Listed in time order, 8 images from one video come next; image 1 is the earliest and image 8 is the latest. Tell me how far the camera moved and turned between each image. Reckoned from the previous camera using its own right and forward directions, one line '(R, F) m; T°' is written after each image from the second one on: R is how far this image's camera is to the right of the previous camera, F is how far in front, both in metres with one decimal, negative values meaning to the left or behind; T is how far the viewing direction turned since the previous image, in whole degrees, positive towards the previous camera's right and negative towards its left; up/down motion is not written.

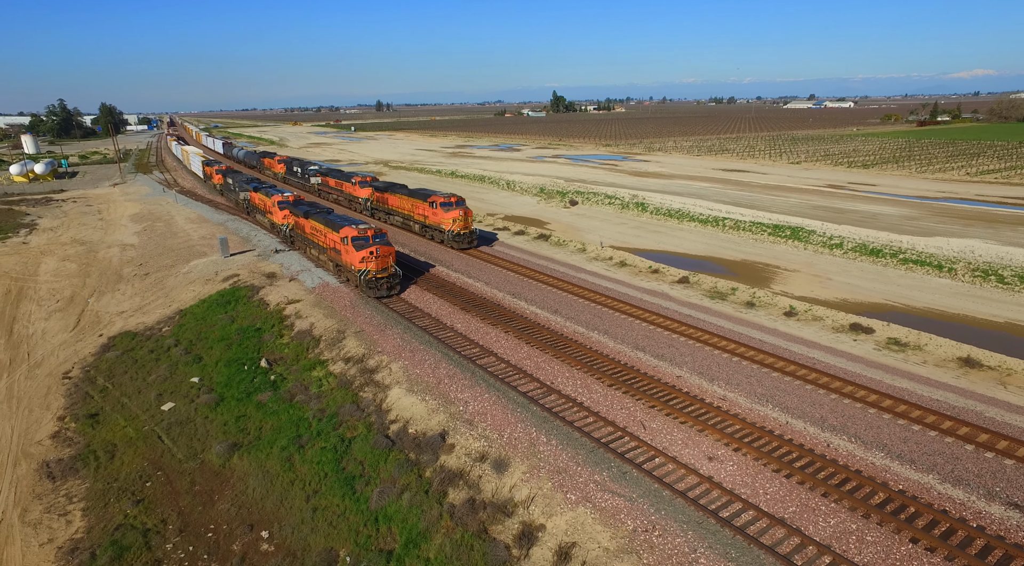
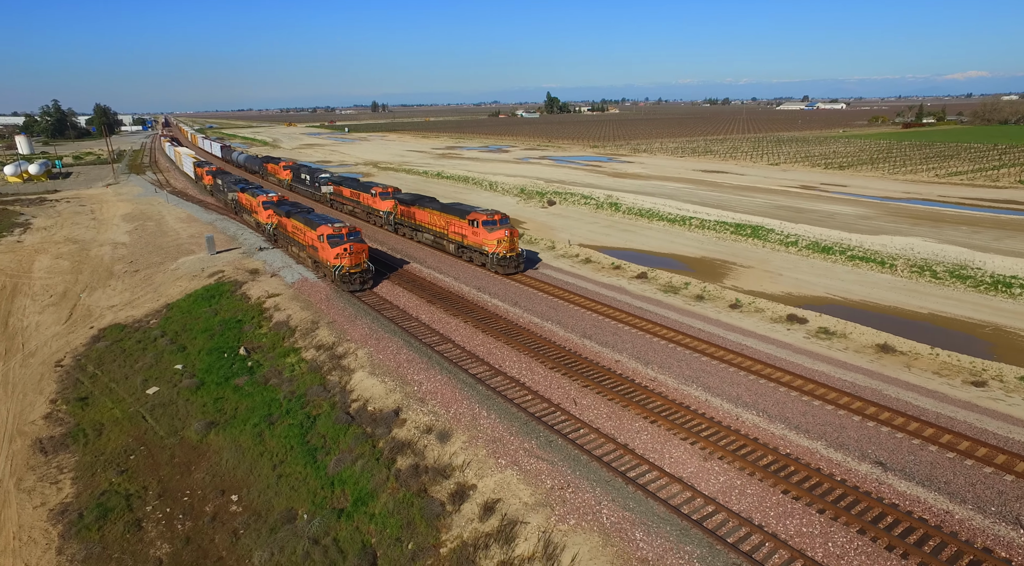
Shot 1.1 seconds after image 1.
(+1.4, -1.8) m; 0°
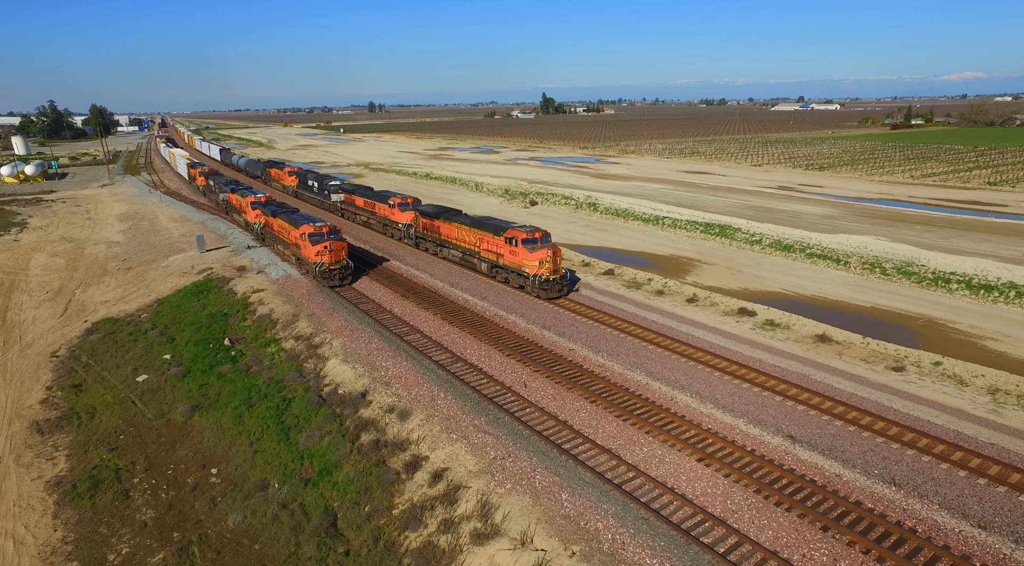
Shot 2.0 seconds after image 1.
(+1.2, -1.6) m; 0°
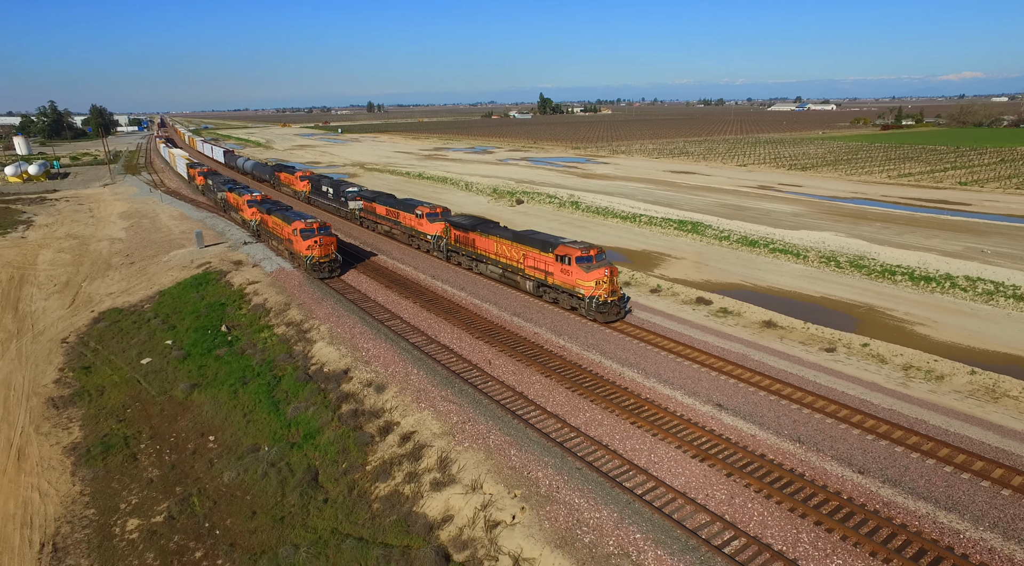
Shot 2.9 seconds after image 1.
(+1.1, -2.1) m; 0°
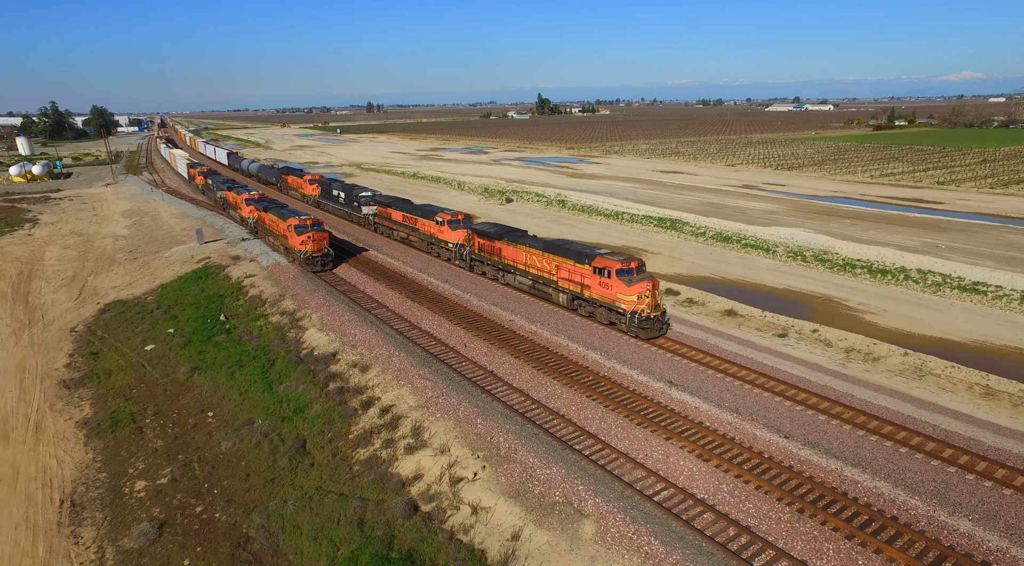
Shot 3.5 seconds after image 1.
(+0.9, -1.8) m; 0°
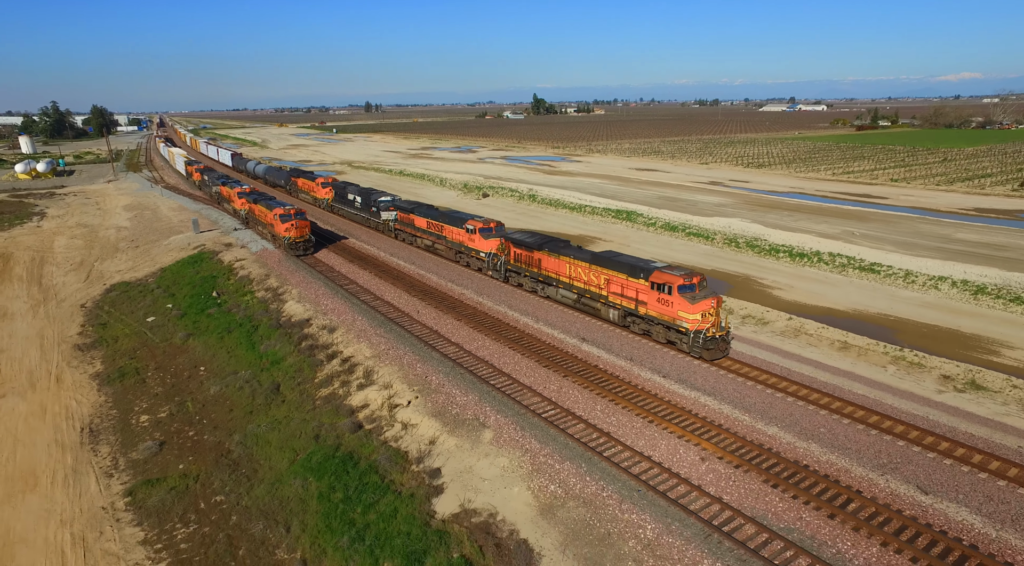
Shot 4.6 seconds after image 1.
(+2.3, -4.0) m; 0°
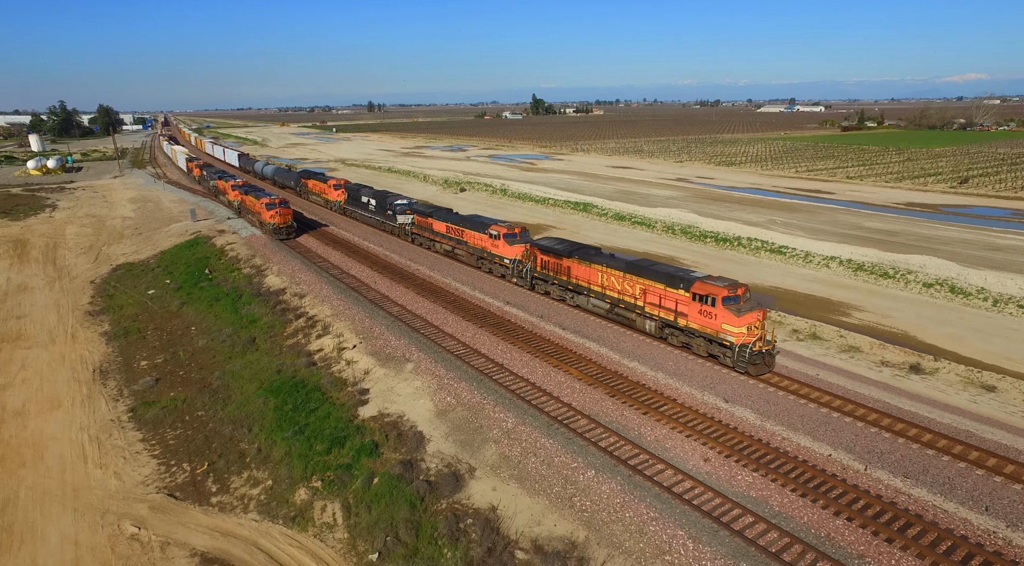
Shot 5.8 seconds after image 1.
(+3.1, -4.7) m; 0°
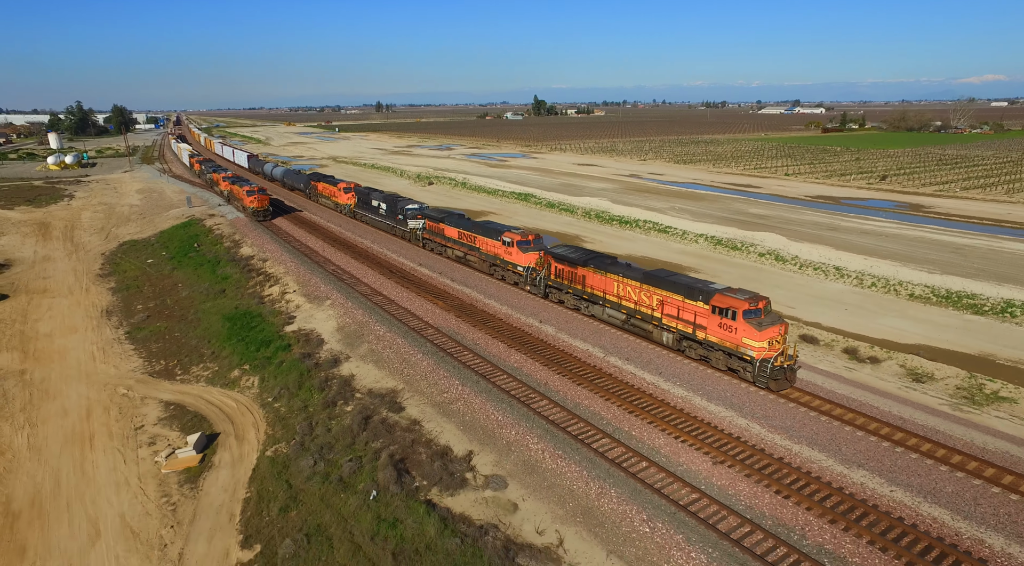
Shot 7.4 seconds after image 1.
(+5.8, -7.8) m; -1°
